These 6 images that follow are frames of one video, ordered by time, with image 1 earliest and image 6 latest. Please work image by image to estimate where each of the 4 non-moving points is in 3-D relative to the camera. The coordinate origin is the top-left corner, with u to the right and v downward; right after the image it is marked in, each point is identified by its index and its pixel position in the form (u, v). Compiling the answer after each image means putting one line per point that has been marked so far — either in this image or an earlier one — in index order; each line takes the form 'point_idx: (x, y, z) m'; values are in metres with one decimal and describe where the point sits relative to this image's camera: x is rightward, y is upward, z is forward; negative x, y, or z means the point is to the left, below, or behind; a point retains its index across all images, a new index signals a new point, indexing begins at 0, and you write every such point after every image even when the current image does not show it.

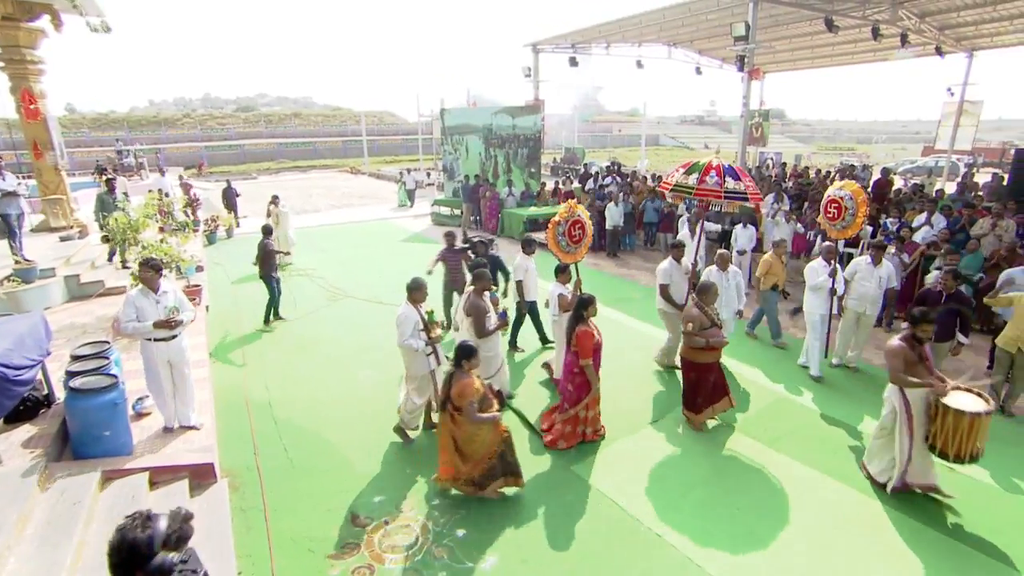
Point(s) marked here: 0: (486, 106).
0: (-0.7, +5.0, +14.5) m
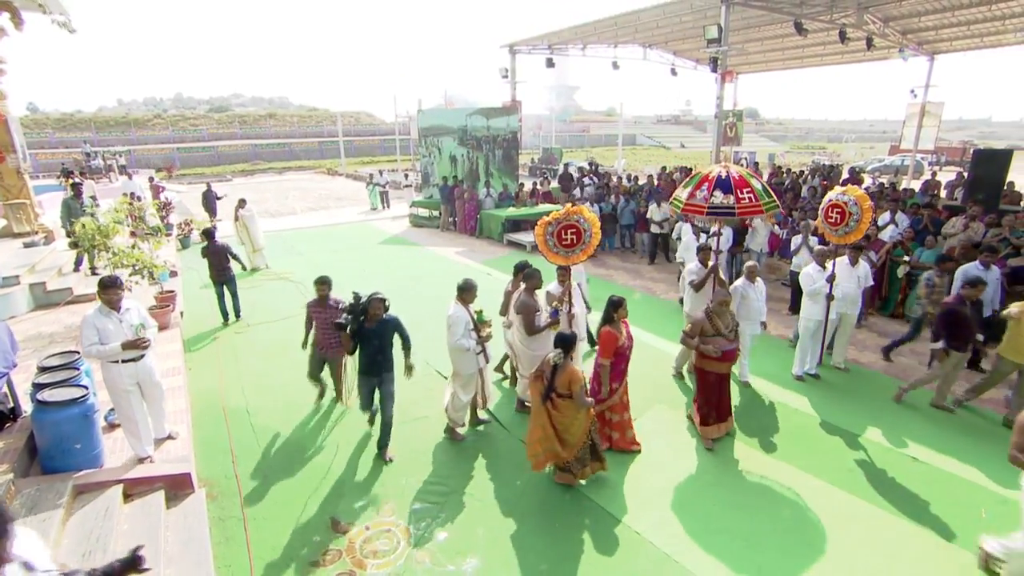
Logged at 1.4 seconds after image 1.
0: (-1.3, +4.9, +14.5) m
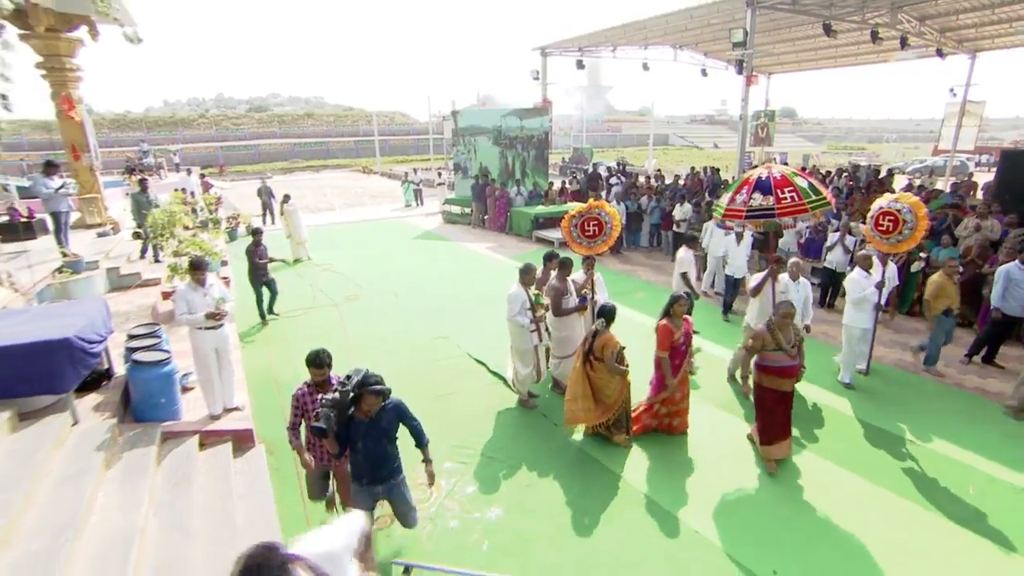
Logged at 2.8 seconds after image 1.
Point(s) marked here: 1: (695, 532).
0: (-0.5, +5.1, +15.0) m
1: (+1.4, -1.9, +4.0) m
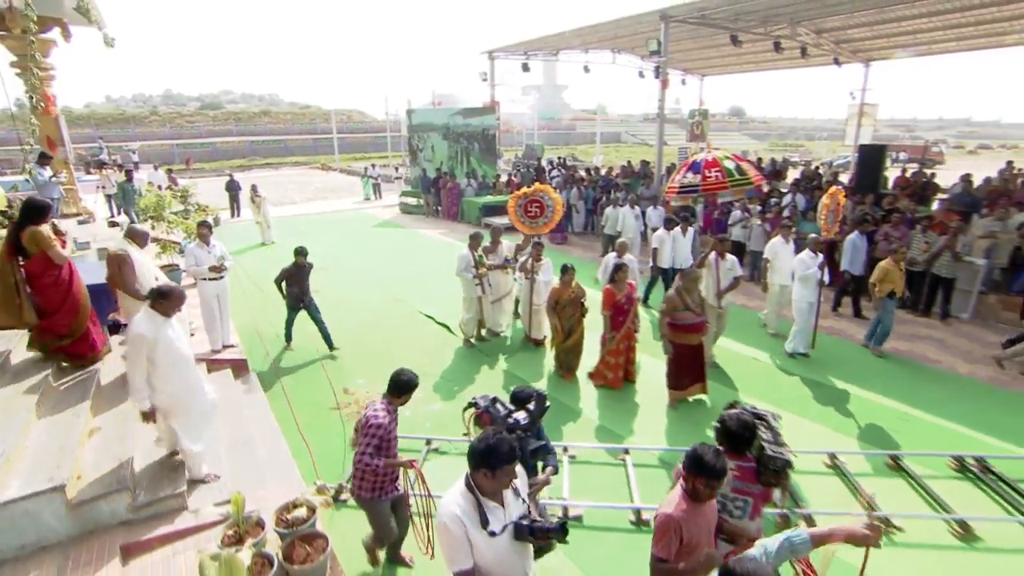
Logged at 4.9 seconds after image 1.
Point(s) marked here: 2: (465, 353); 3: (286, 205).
0: (-2.0, +5.6, +16.4) m
1: (+0.8, -1.4, +5.6) m
2: (-0.7, -0.9, +7.2) m
3: (-8.1, +3.0, +19.0) m
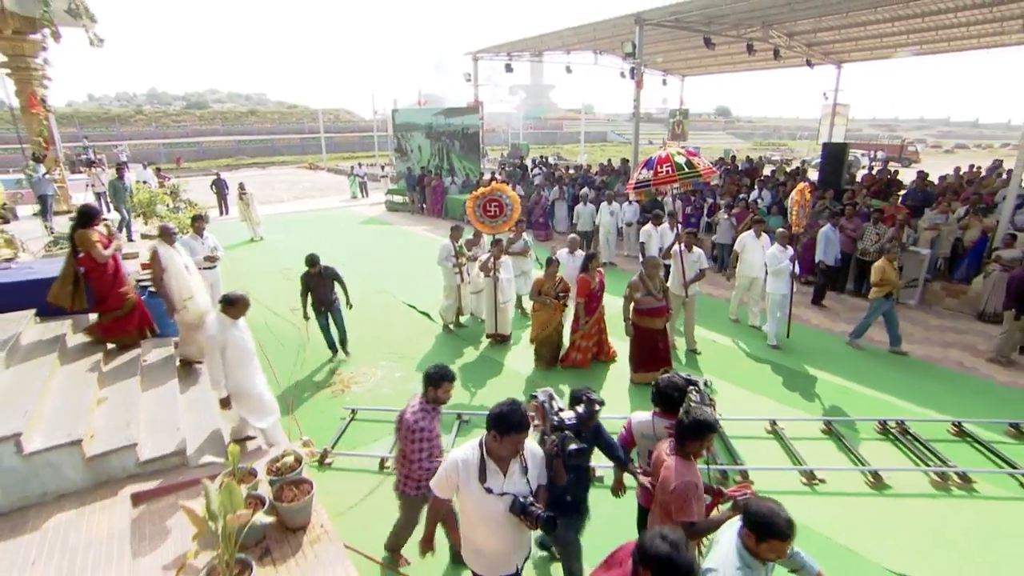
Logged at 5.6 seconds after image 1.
0: (-2.6, +5.7, +16.8) m
1: (+0.5, -1.2, +6.0) m
2: (-1.0, -0.7, +7.6) m
3: (-8.7, +3.1, +19.3) m
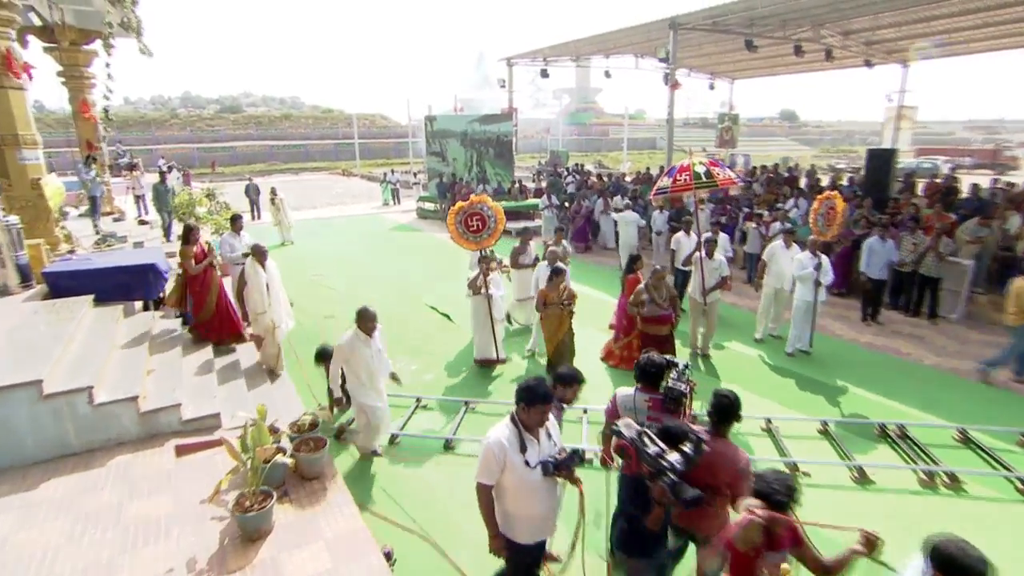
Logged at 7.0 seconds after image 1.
0: (-1.2, +5.7, +17.2) m
1: (+0.5, -1.3, +6.2) m
2: (-0.8, -0.7, +7.9) m
3: (-7.1, +3.2, +20.4) m
